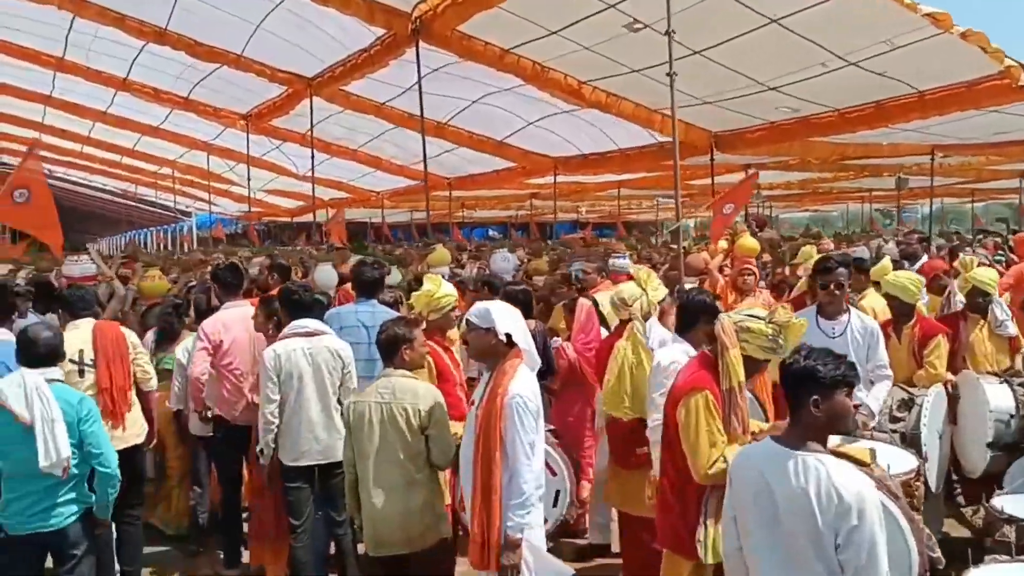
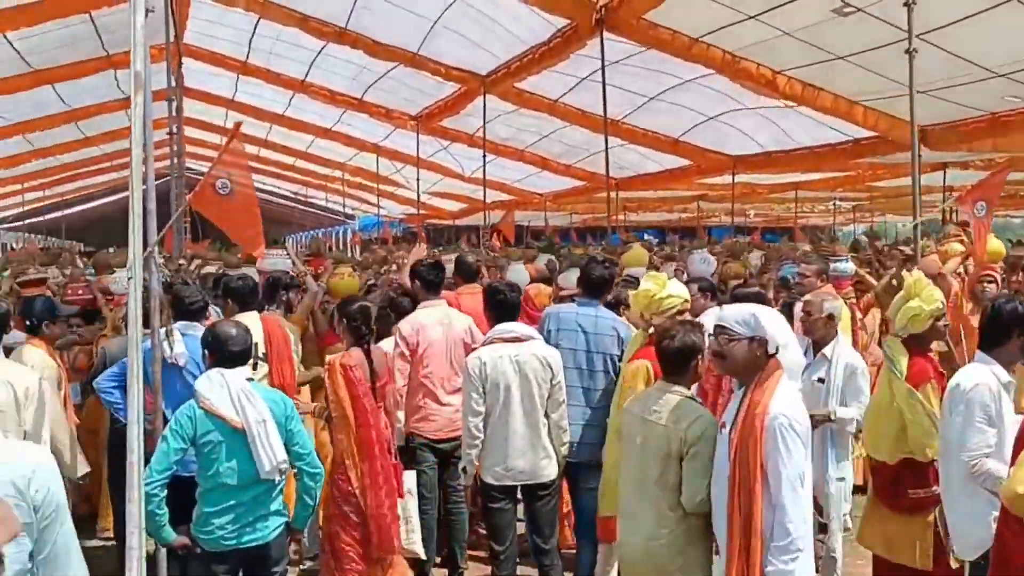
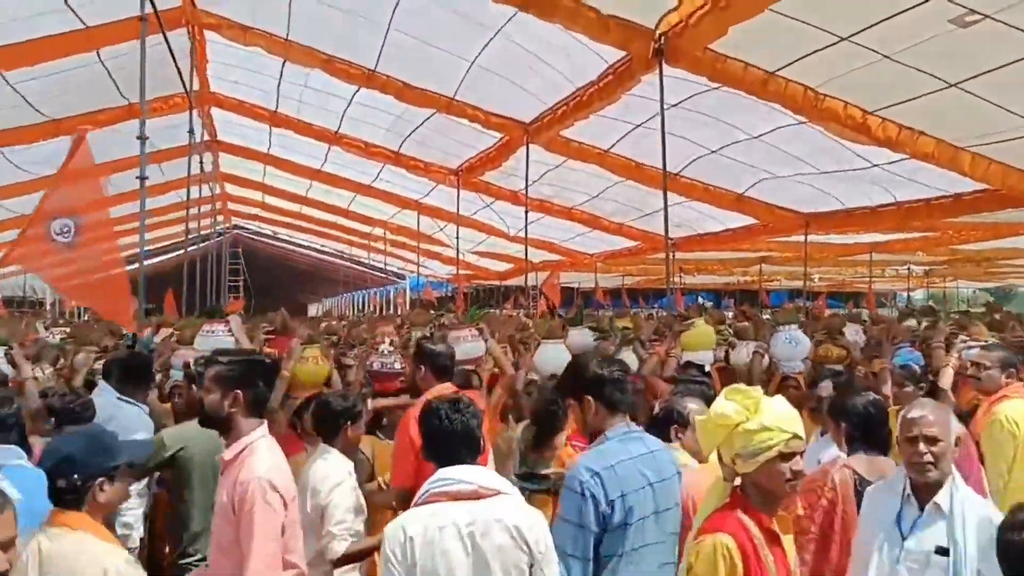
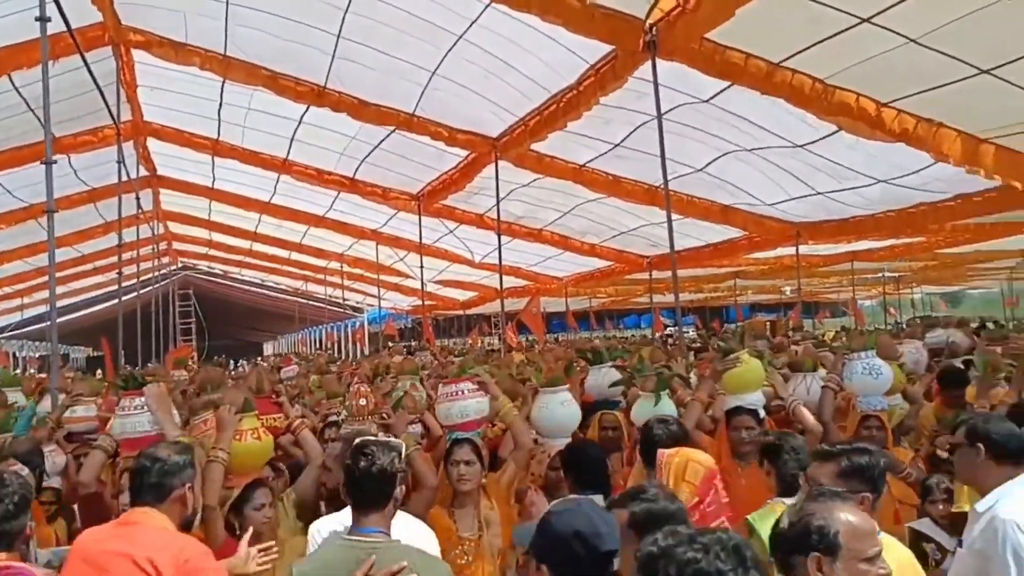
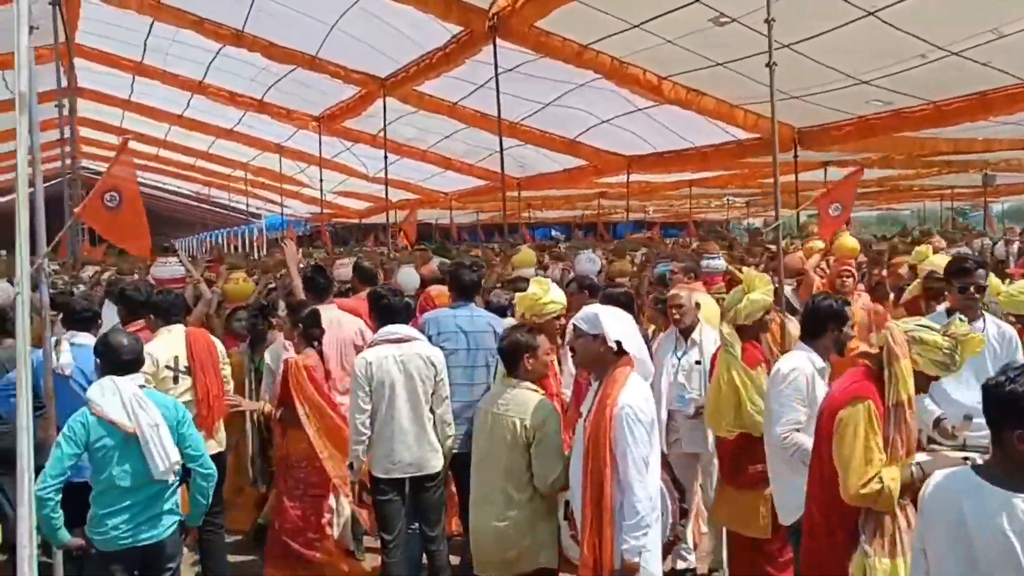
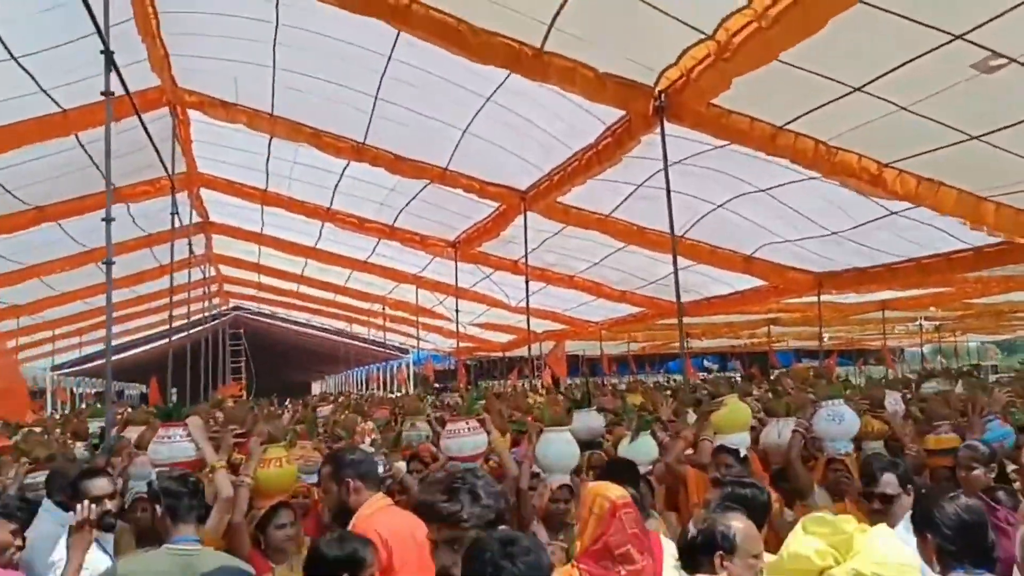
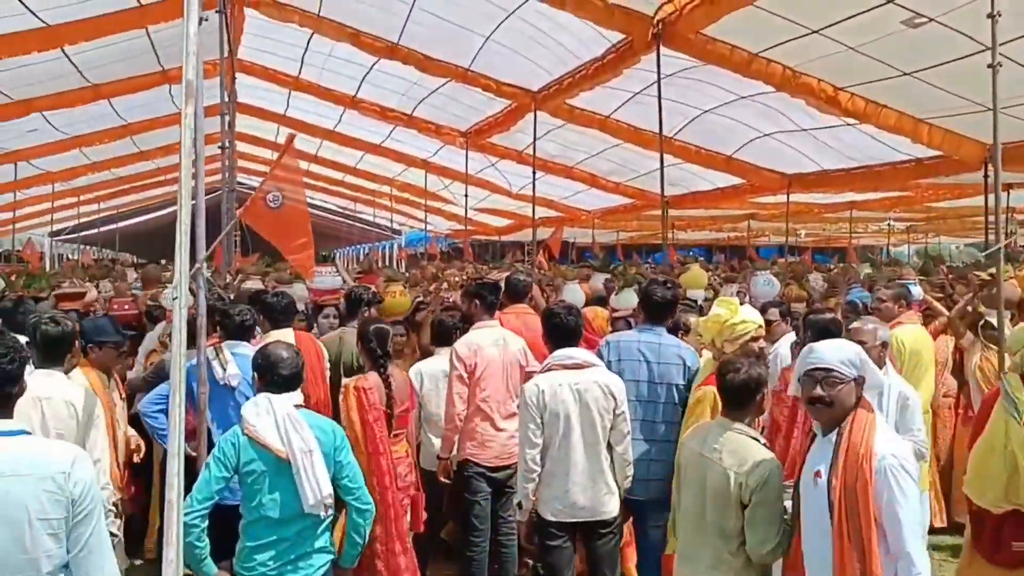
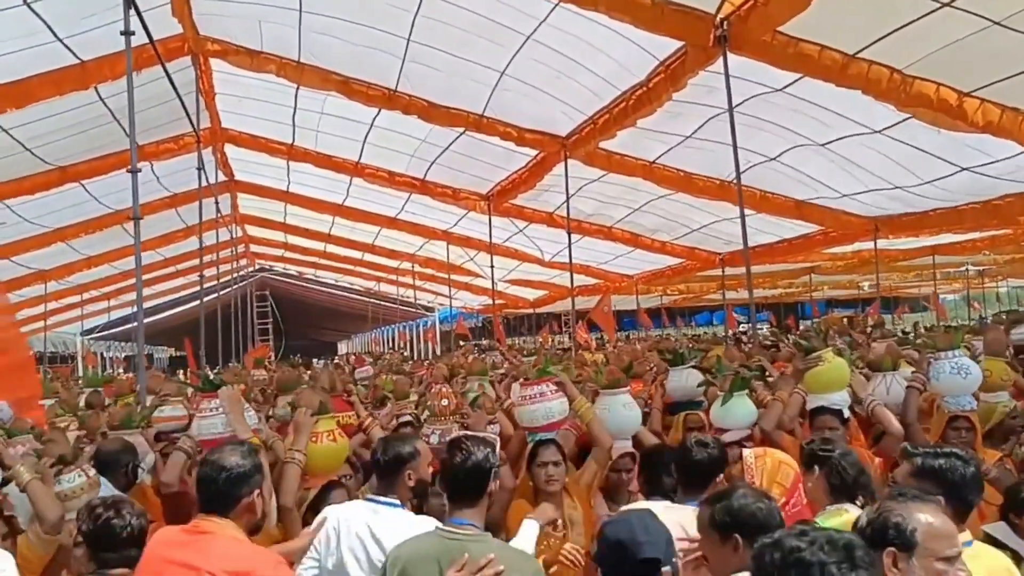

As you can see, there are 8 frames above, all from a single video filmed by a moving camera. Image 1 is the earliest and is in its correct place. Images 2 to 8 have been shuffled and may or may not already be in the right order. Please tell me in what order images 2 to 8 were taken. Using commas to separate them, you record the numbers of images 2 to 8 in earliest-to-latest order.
5, 2, 7, 3, 6, 8, 4
